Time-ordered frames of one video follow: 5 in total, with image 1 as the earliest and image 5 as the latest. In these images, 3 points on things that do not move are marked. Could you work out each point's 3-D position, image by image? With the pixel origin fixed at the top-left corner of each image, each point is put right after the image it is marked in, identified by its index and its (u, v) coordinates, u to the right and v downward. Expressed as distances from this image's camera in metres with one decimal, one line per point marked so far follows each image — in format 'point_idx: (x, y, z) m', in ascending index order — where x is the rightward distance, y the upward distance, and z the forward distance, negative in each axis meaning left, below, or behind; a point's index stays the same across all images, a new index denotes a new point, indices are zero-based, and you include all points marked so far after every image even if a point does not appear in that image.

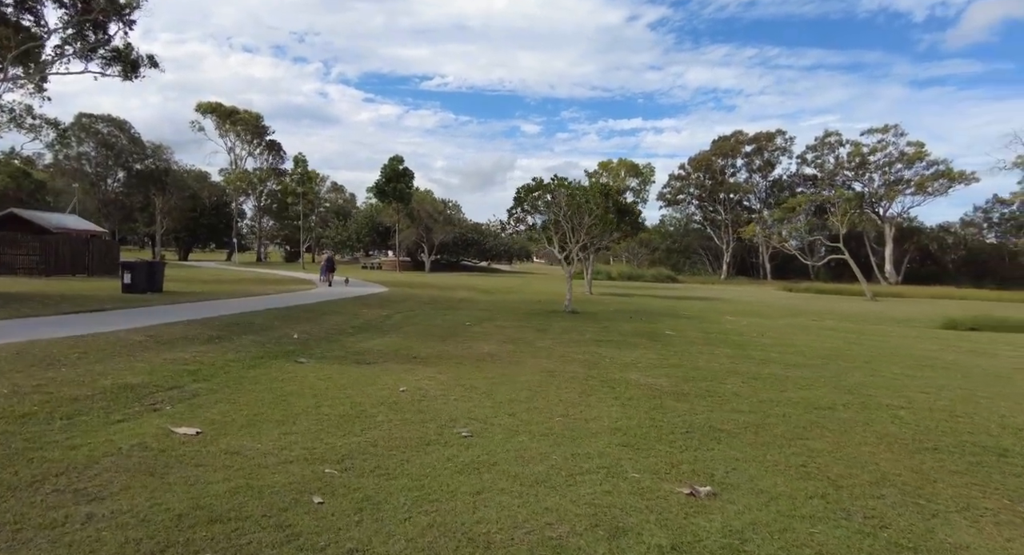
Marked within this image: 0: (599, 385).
0: (+1.1, -1.4, +8.1) m
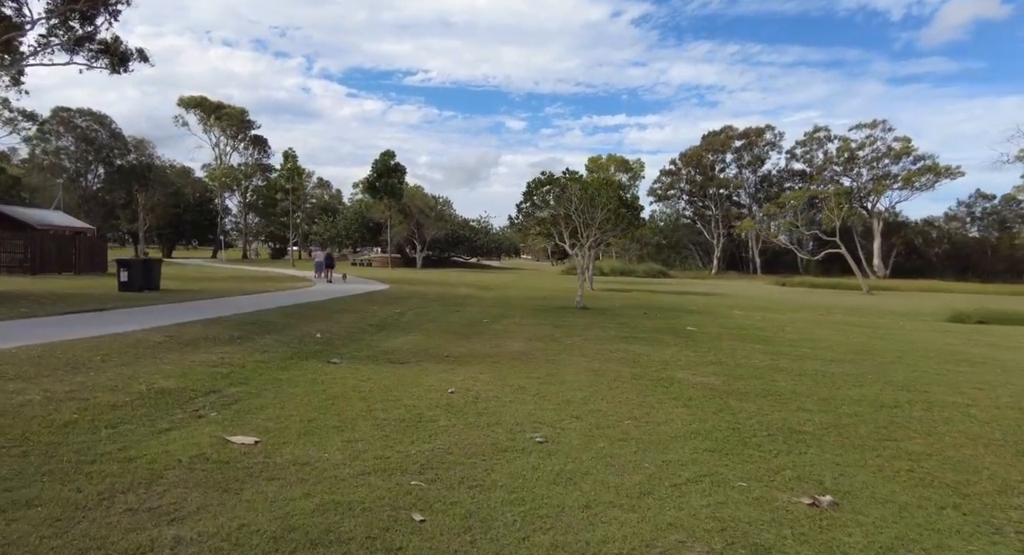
0: (+1.7, -1.3, +7.8) m
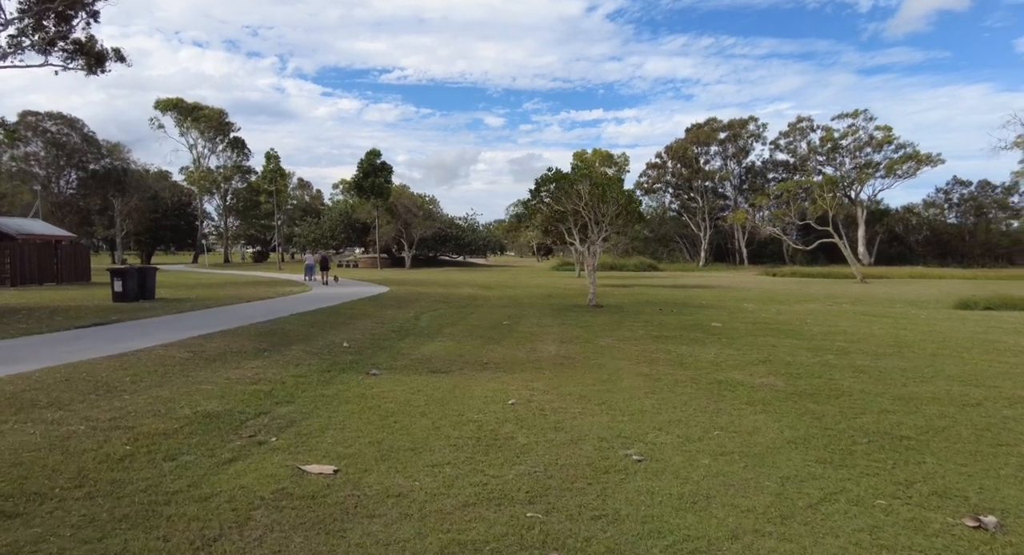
0: (+2.4, -1.3, +7.5) m
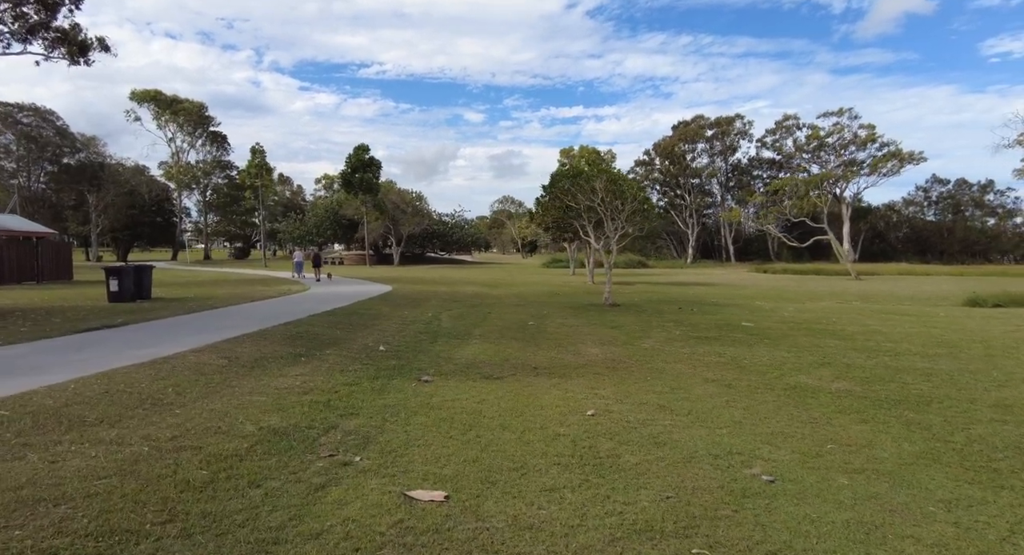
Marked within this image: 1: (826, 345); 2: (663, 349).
0: (+3.1, -1.3, +7.1) m
1: (+5.2, -1.1, +10.9) m
2: (+2.4, -1.1, +10.5) m
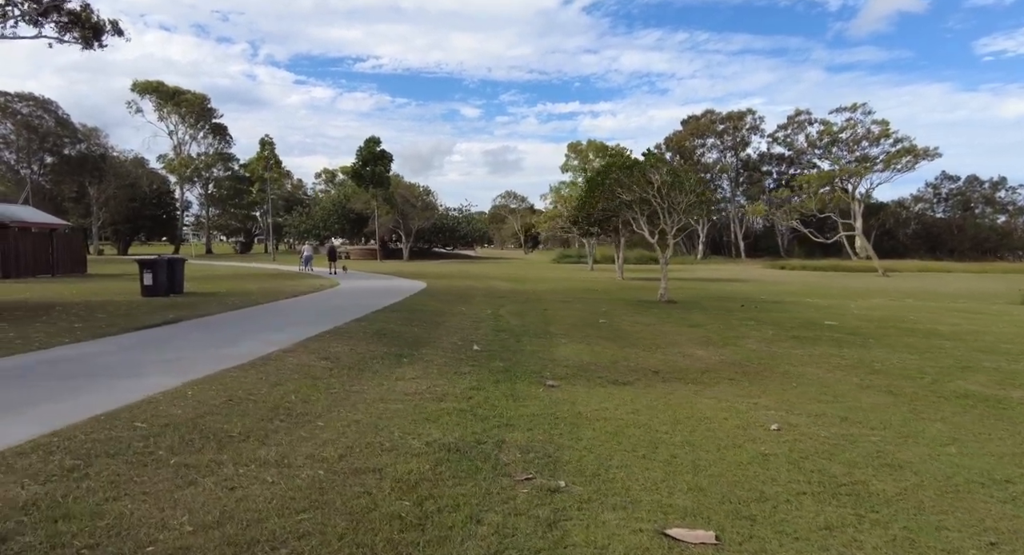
0: (+4.6, -1.3, +6.4) m
1: (+6.7, -1.1, +10.2) m
2: (+3.9, -1.1, +9.8) m
